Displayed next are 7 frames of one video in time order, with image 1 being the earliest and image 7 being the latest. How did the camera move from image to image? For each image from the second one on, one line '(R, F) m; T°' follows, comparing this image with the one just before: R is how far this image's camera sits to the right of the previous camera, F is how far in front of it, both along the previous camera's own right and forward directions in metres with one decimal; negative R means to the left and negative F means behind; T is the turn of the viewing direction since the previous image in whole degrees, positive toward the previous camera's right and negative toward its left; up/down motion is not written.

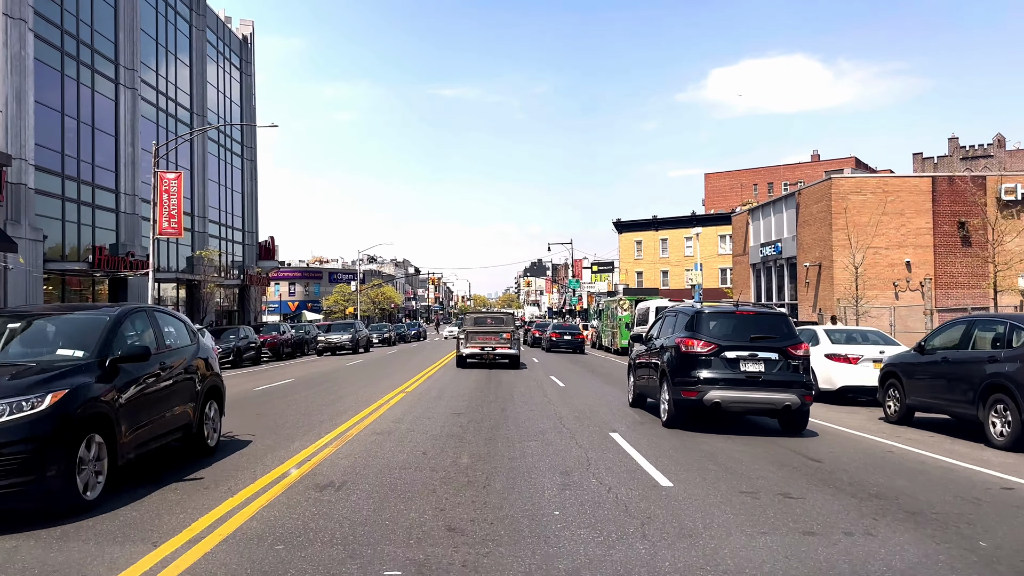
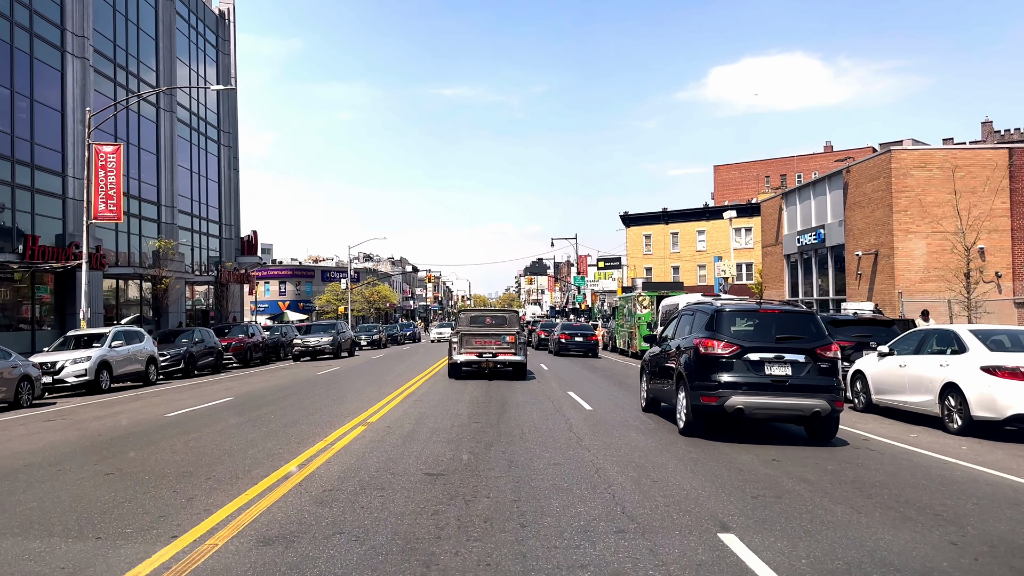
(-0.1, +2.4) m; 0°
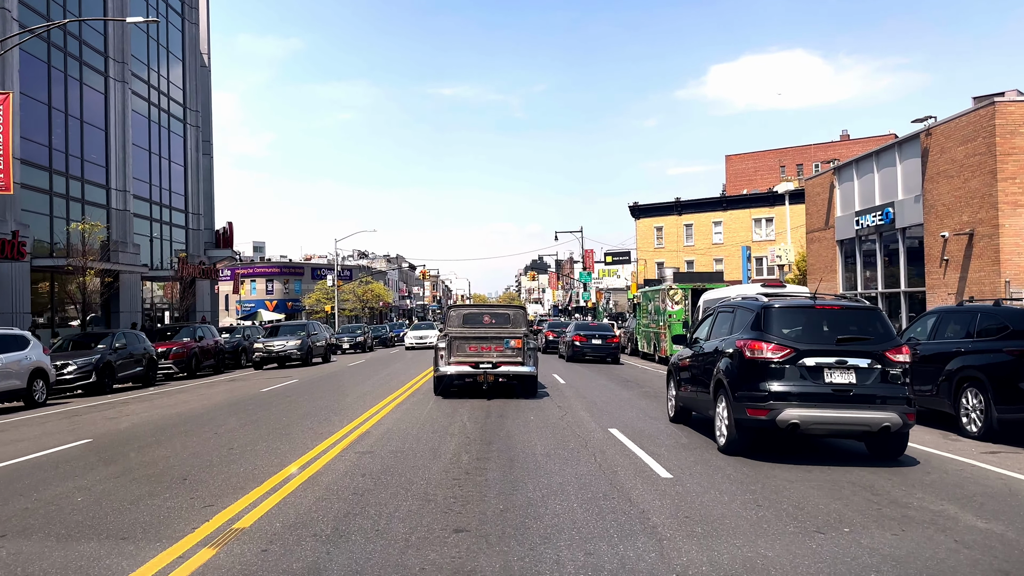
(-0.1, +2.9) m; 0°
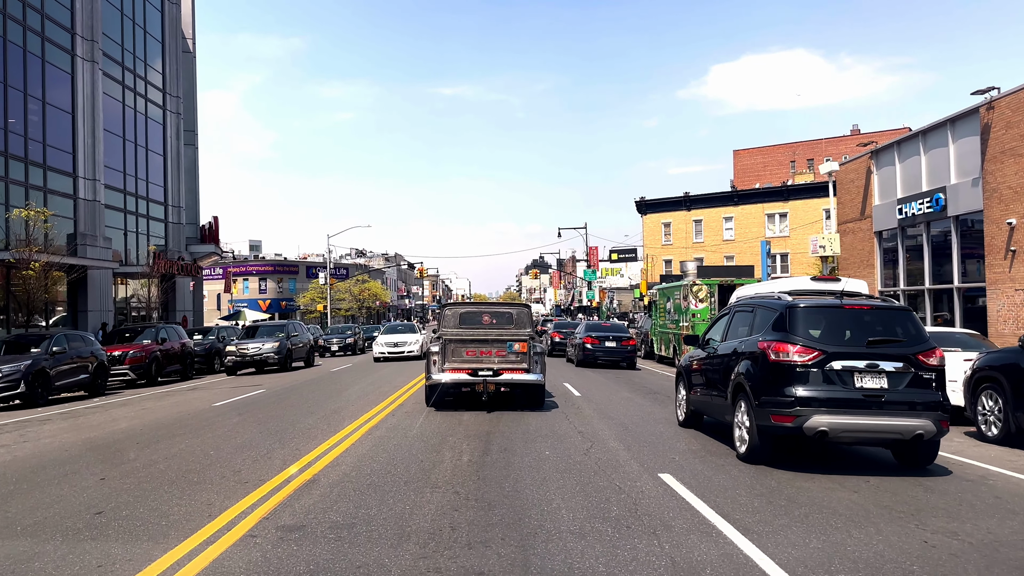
(0.0, +1.5) m; 0°
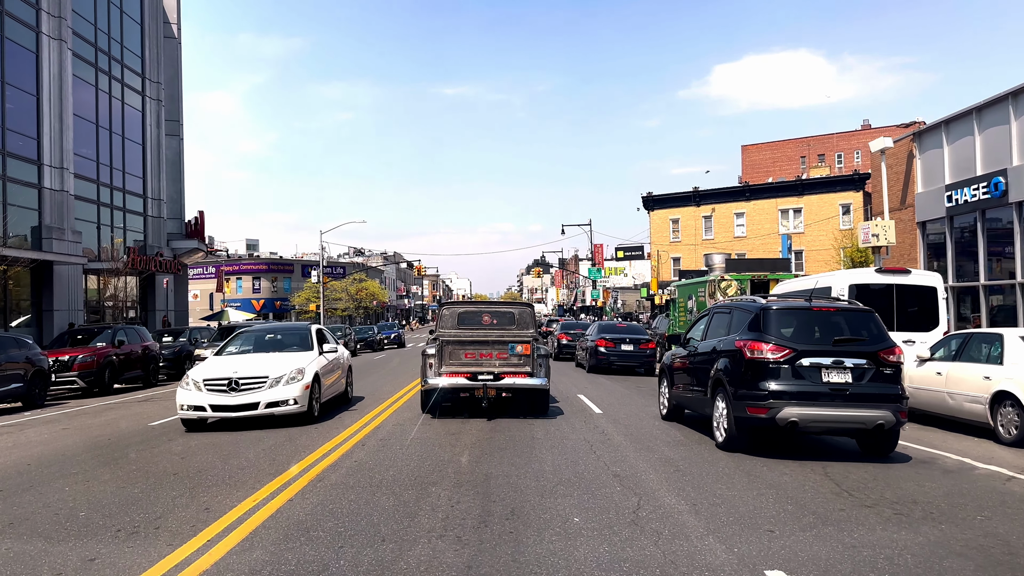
(0.0, +1.4) m; 0°
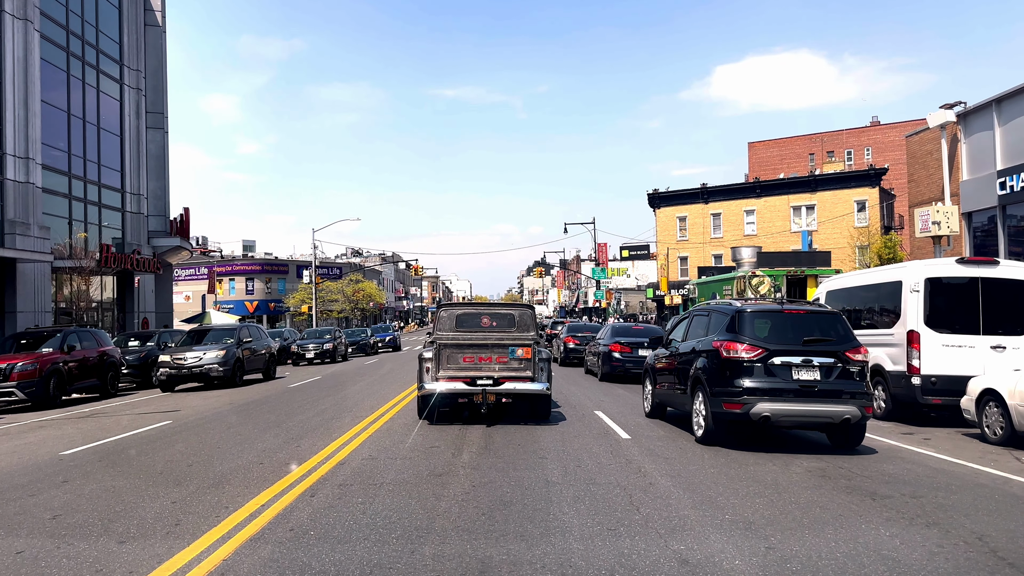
(0.0, +1.3) m; 0°
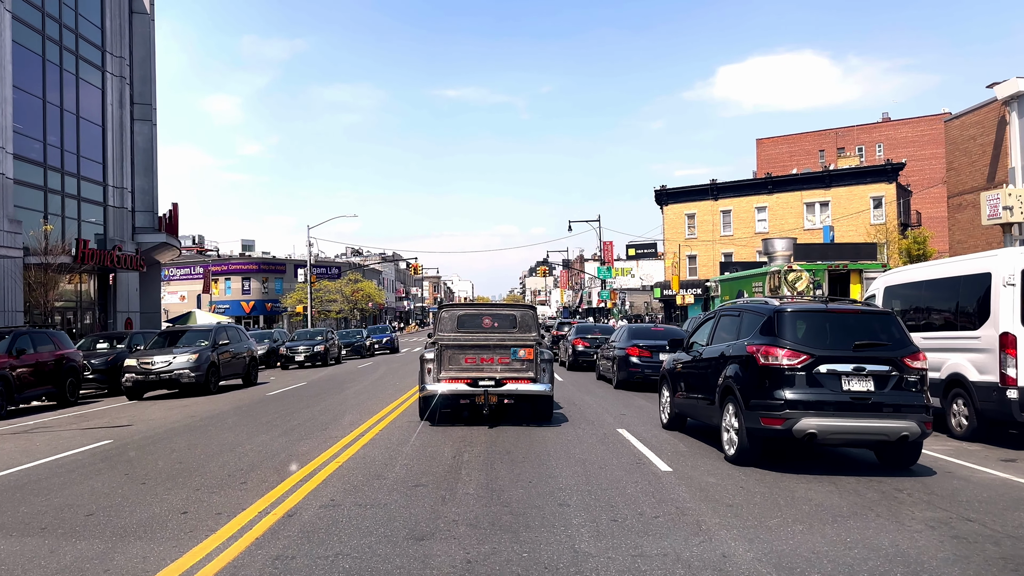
(0.0, +1.0) m; 0°
